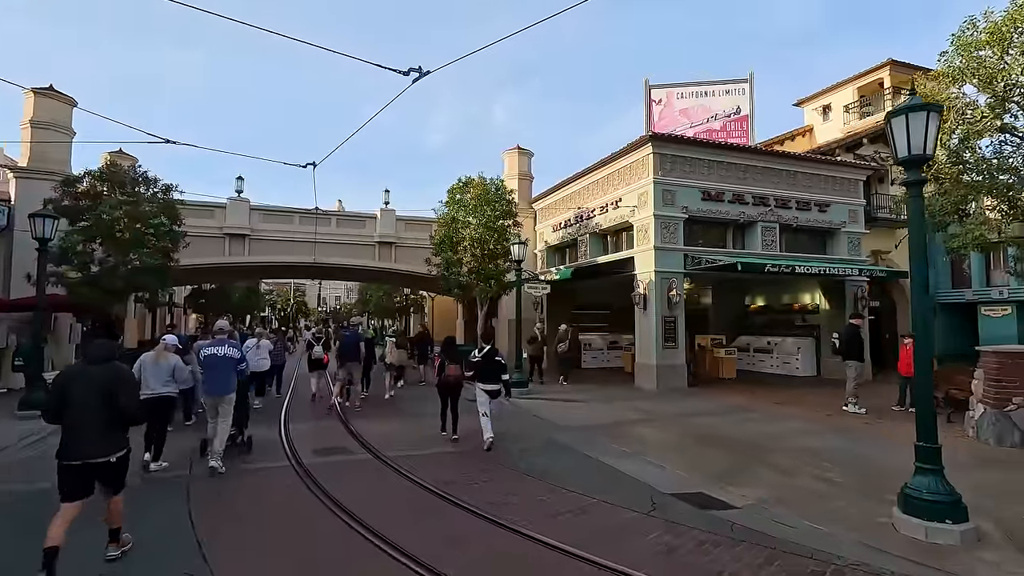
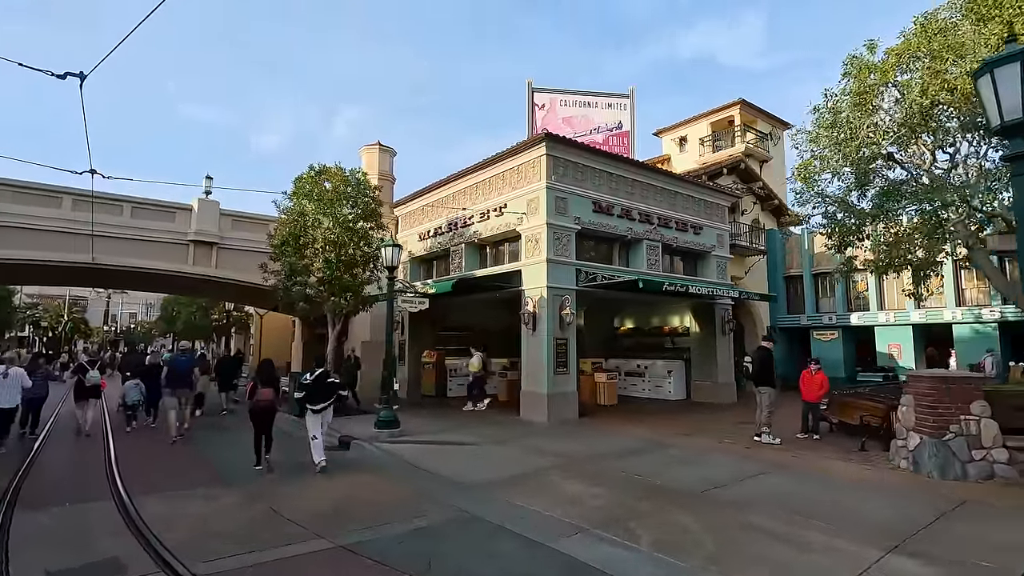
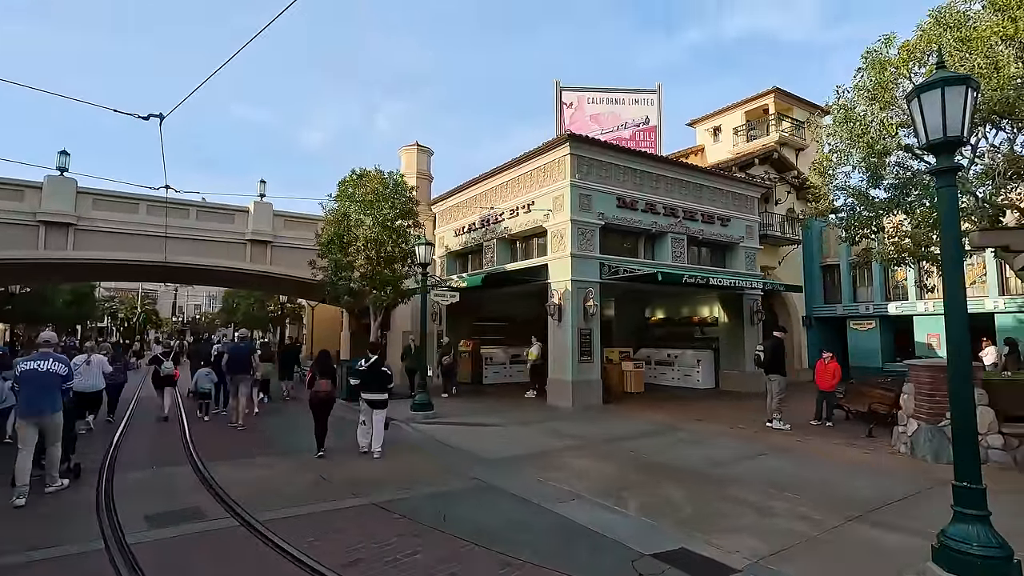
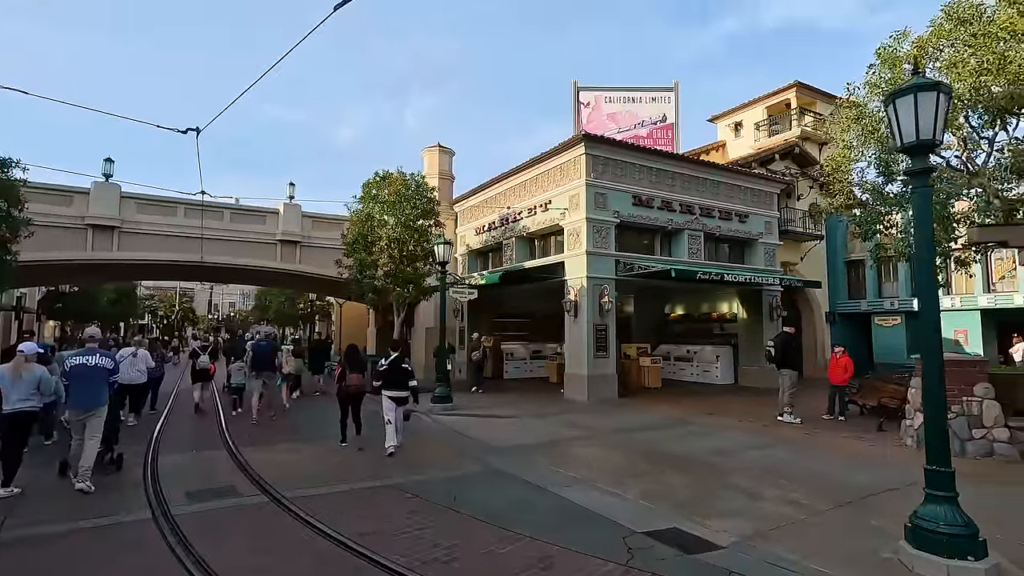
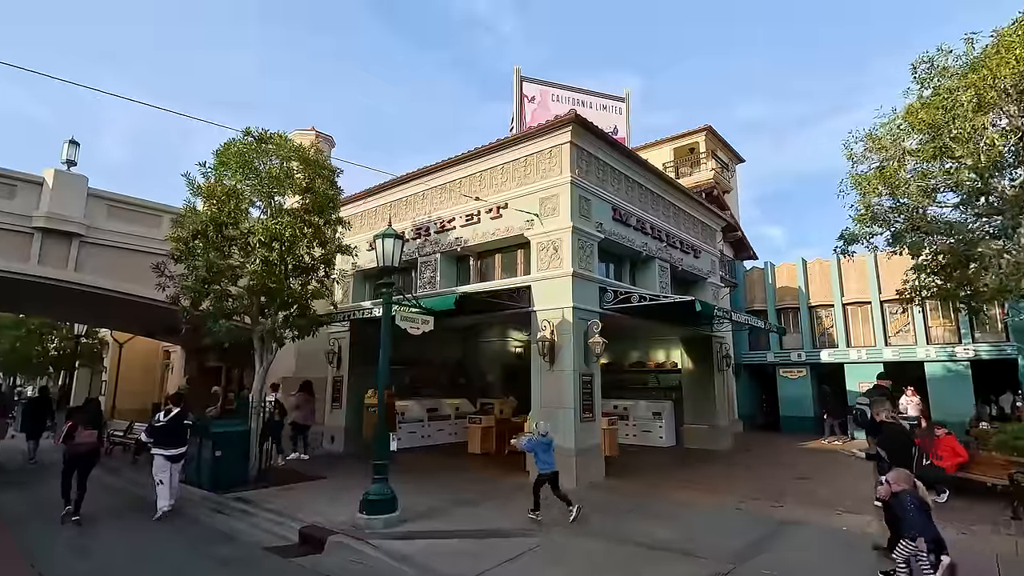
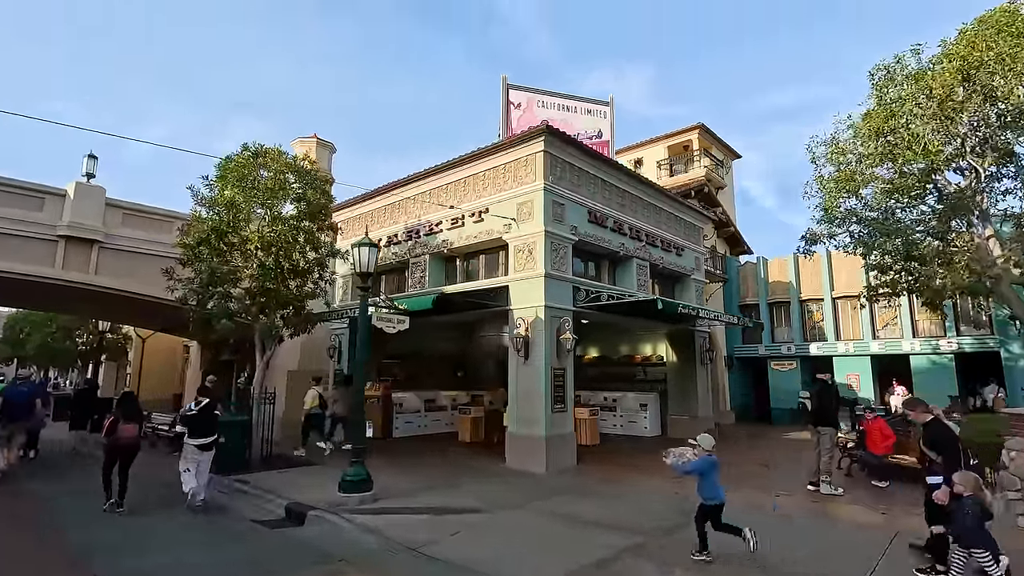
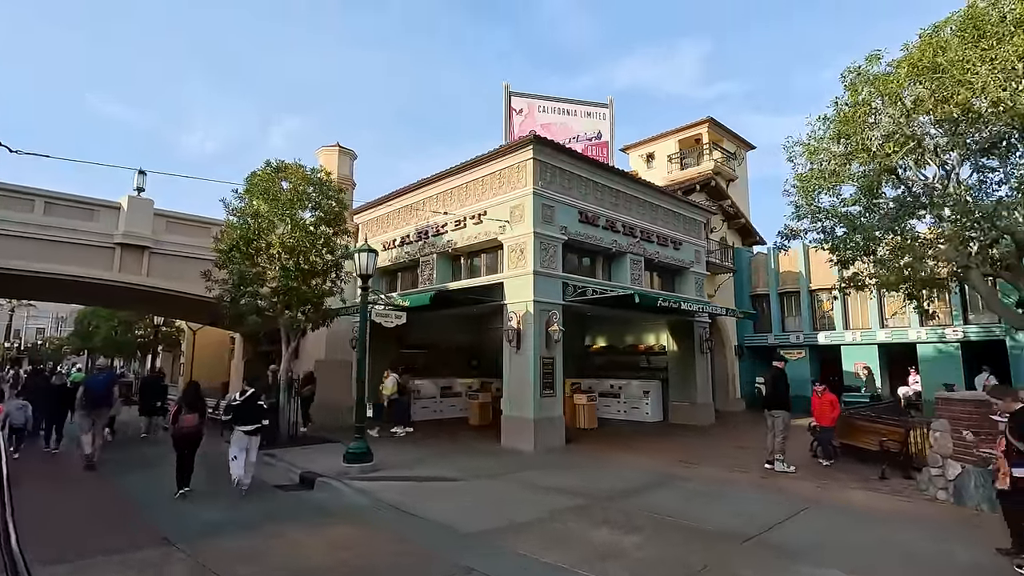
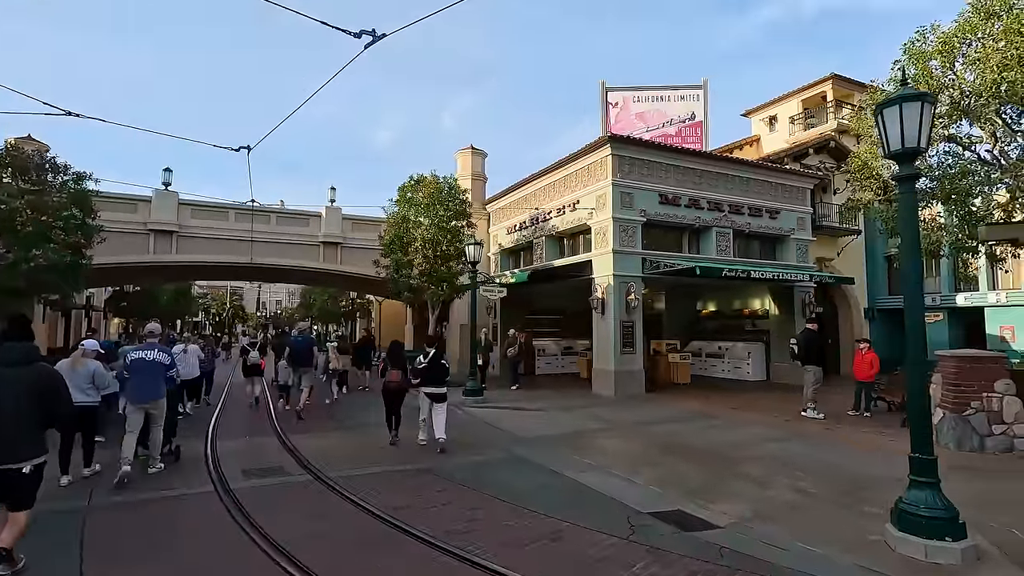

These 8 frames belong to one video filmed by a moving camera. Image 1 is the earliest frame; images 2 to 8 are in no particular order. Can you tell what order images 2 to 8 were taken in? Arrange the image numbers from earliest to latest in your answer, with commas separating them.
8, 4, 3, 2, 7, 6, 5
